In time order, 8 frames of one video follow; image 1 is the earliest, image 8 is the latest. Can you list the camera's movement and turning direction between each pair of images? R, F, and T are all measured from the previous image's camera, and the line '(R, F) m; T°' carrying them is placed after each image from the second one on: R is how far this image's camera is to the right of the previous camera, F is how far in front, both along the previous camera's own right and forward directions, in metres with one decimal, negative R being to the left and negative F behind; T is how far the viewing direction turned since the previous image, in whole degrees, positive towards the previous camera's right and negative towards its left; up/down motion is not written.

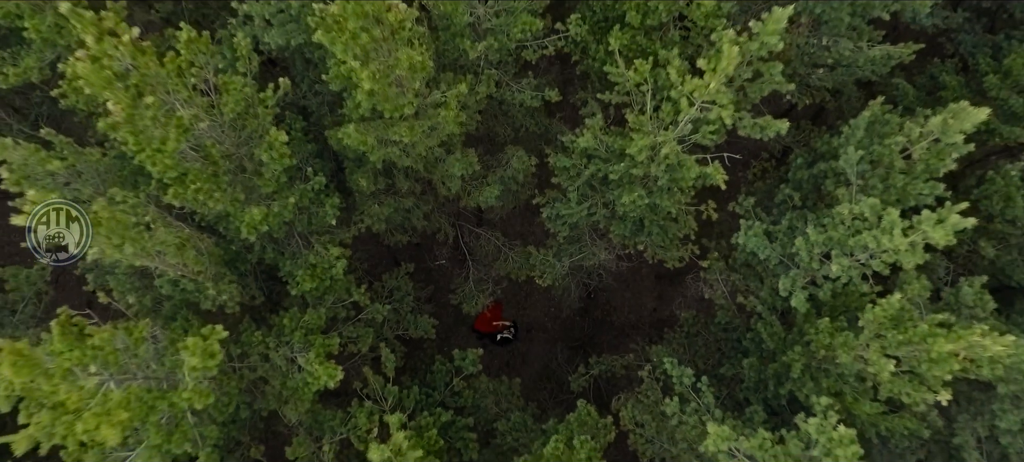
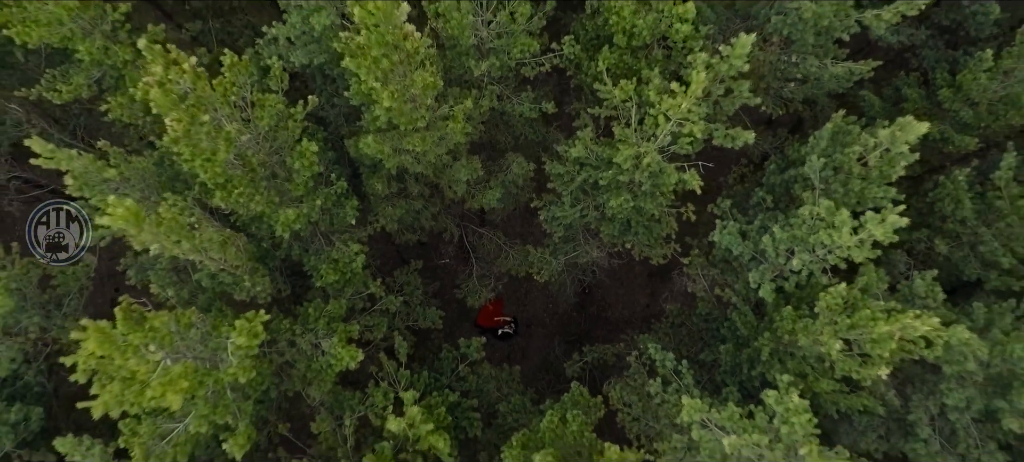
(0.0, -0.9) m; 0°
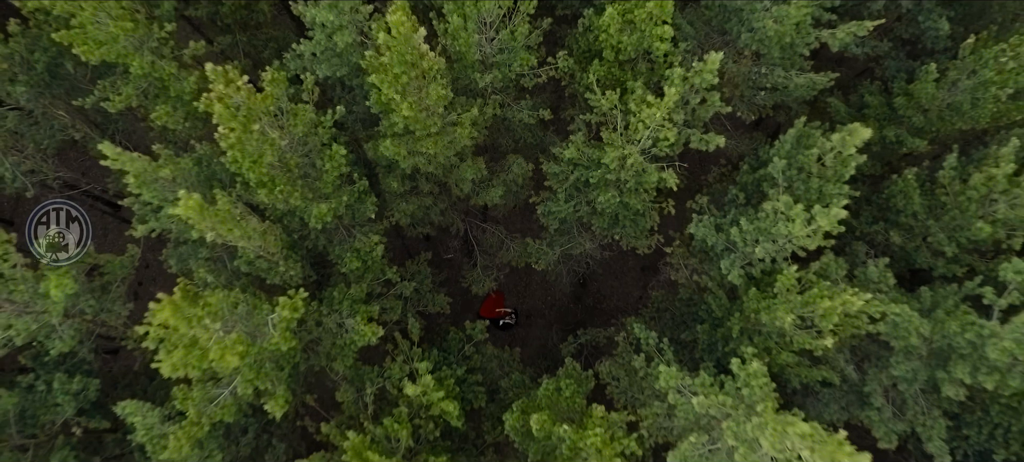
(0.0, -1.2) m; 0°
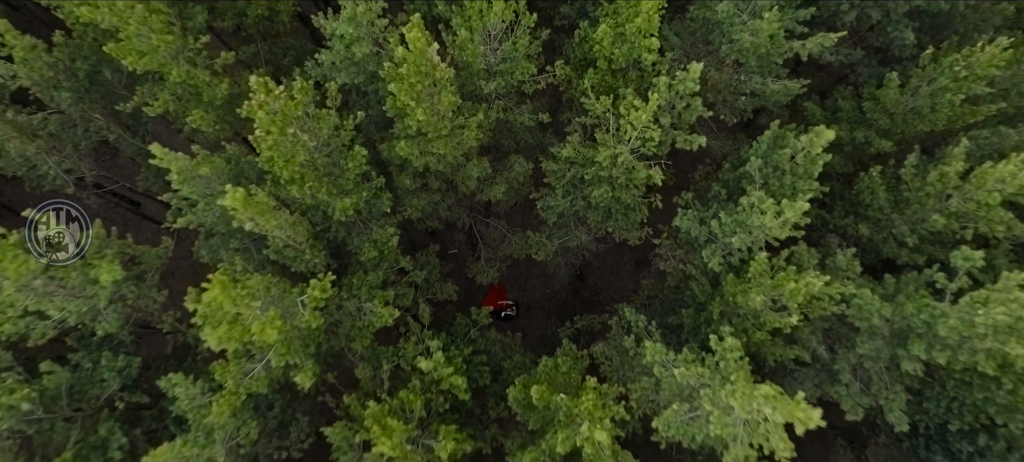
(0.0, -1.0) m; 0°
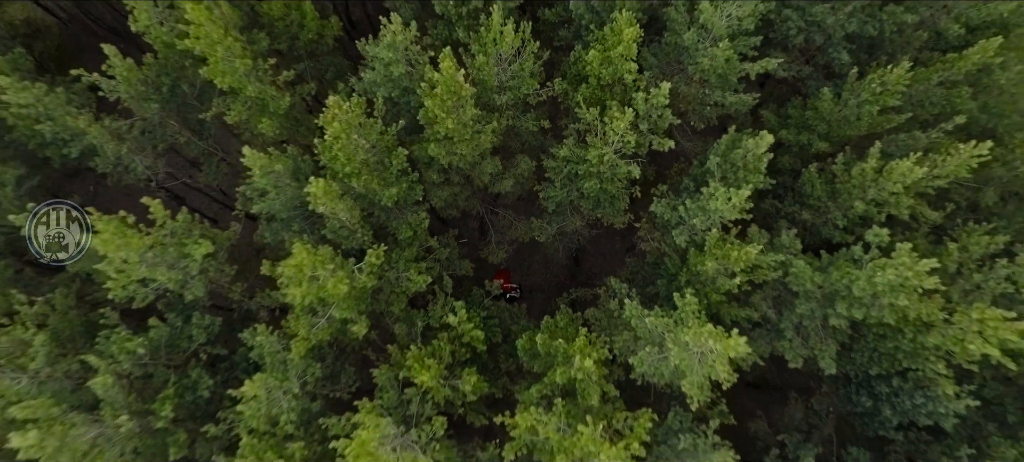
(-0.2, -2.6) m; 0°
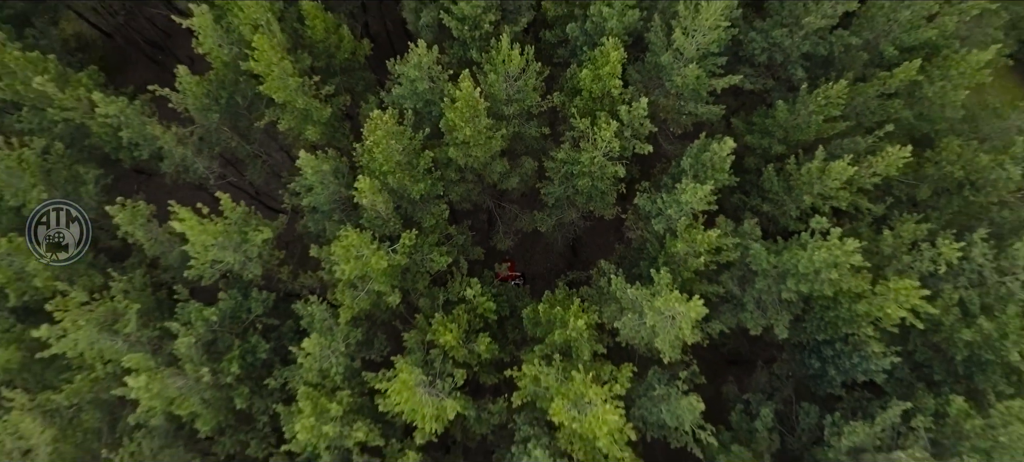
(-0.1, -2.6) m; 0°
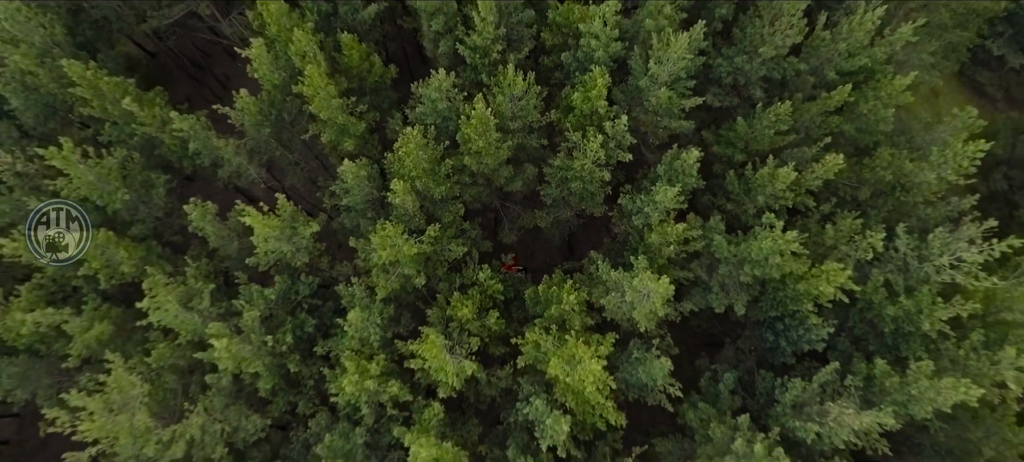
(-0.1, -3.2) m; 0°
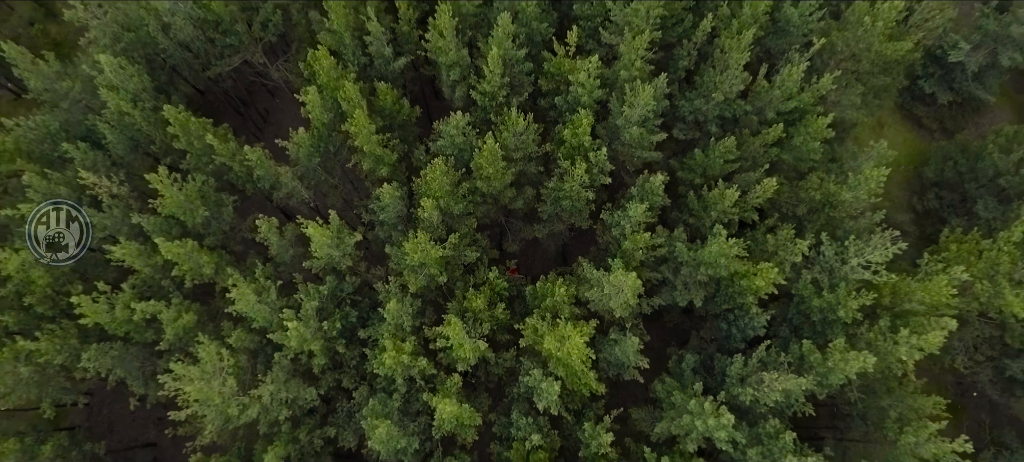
(-0.1, -4.7) m; 0°
